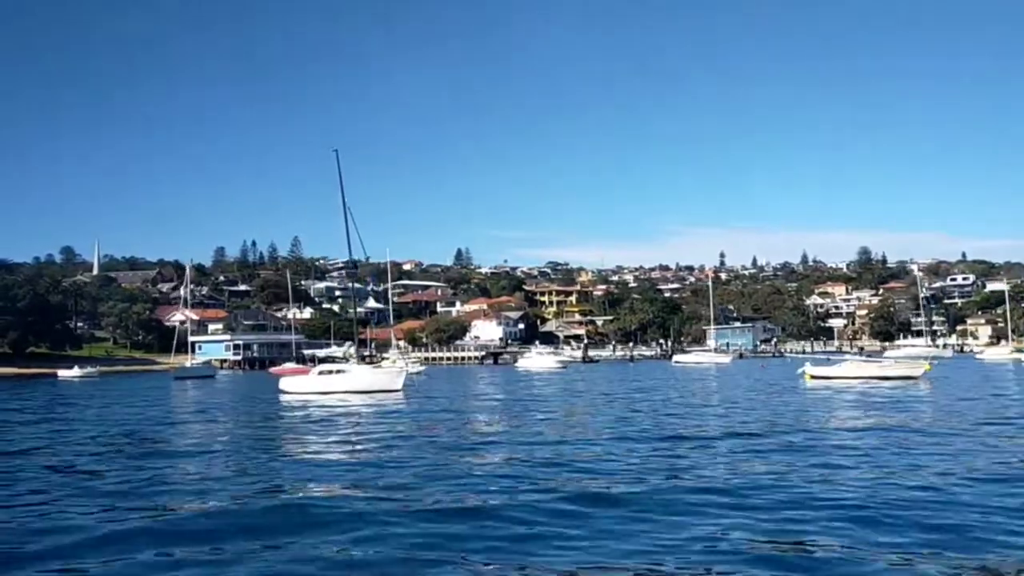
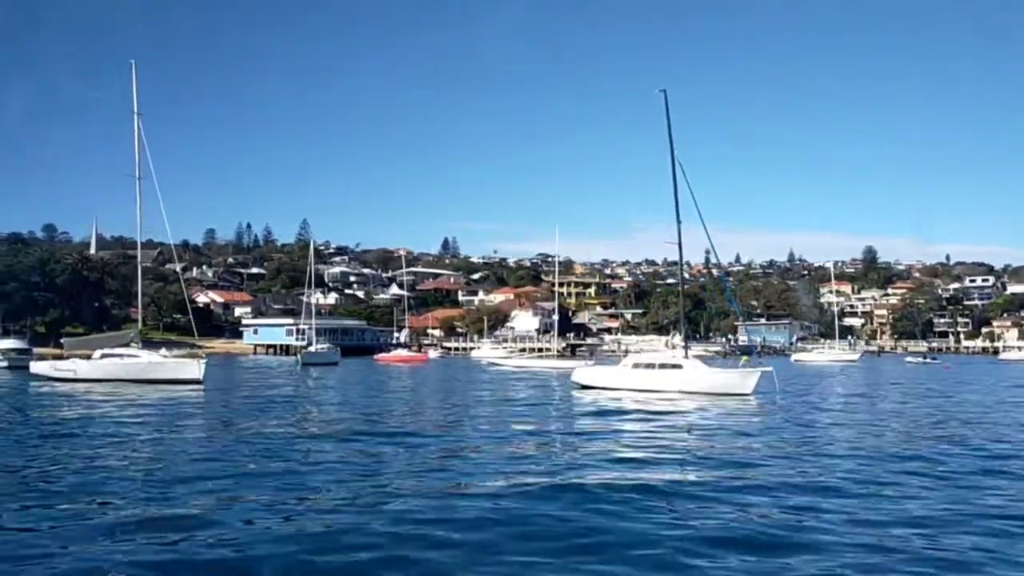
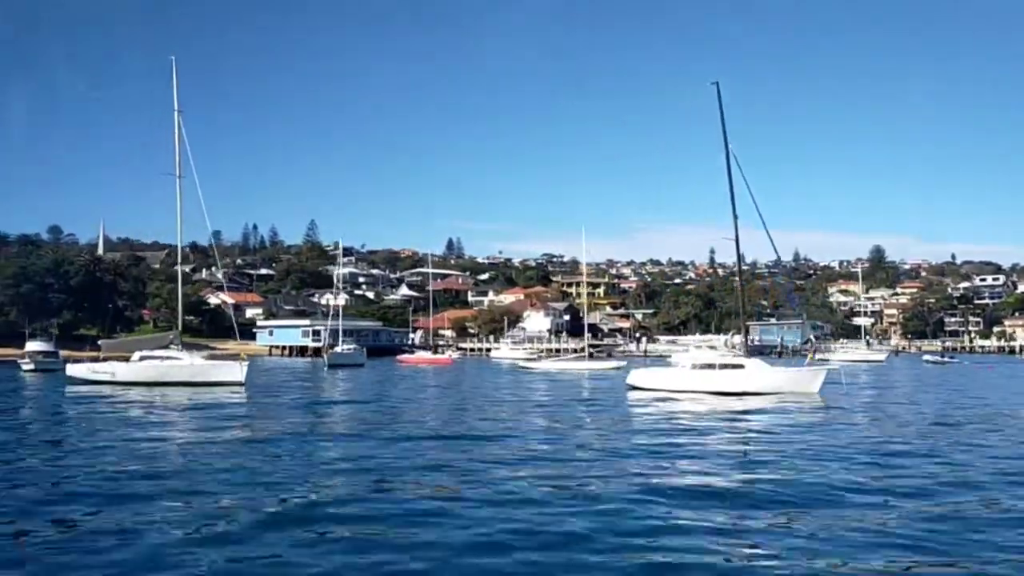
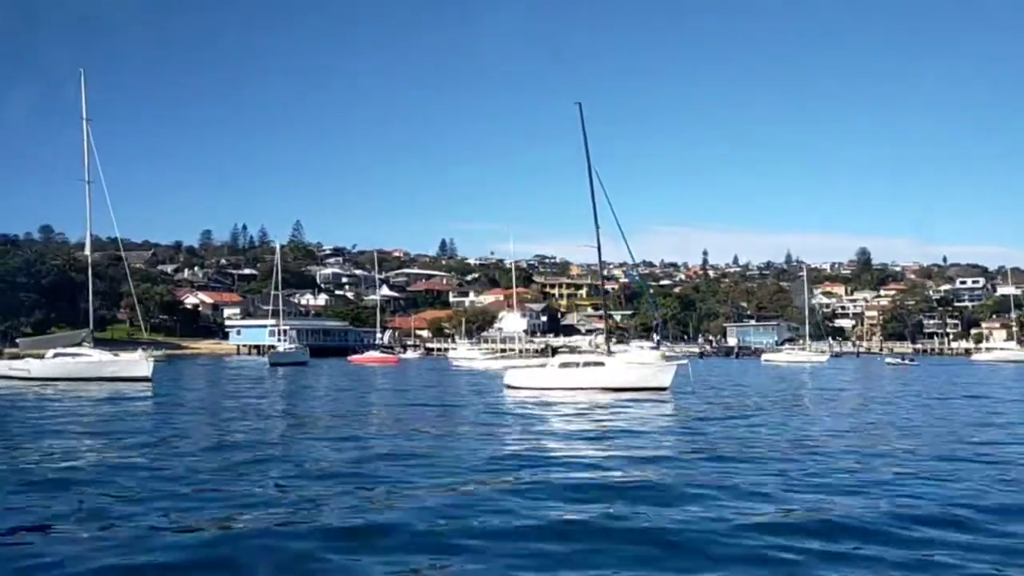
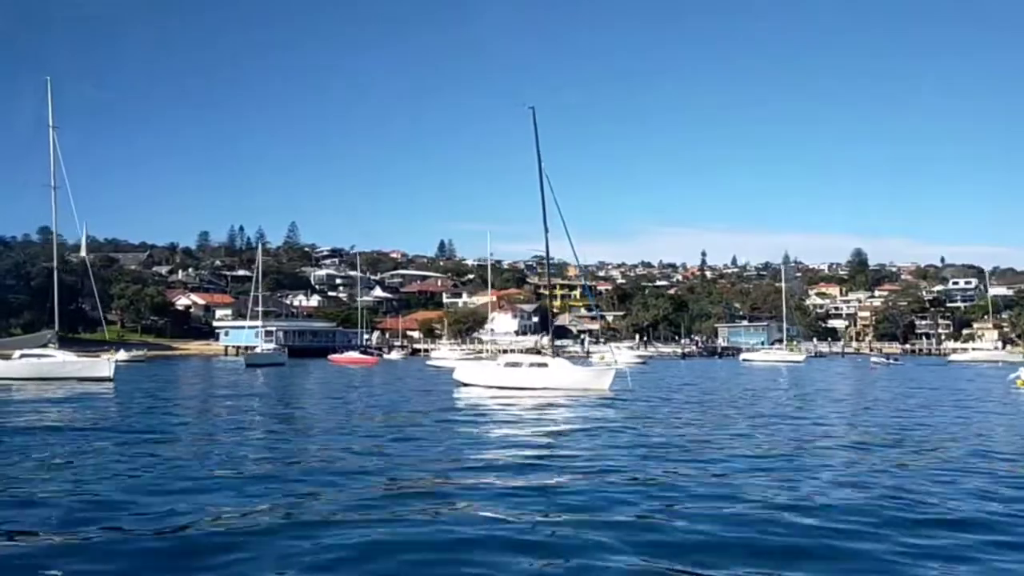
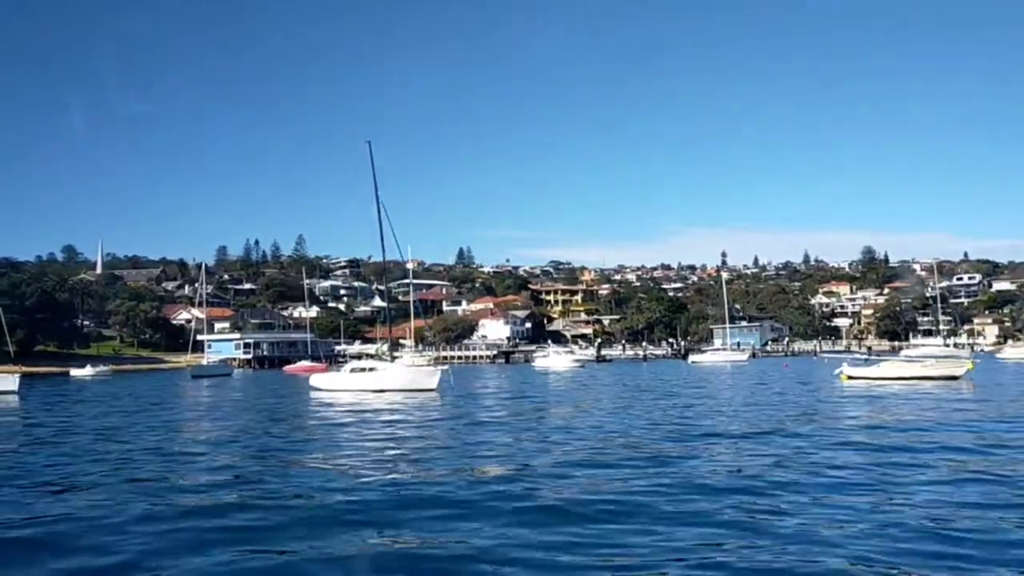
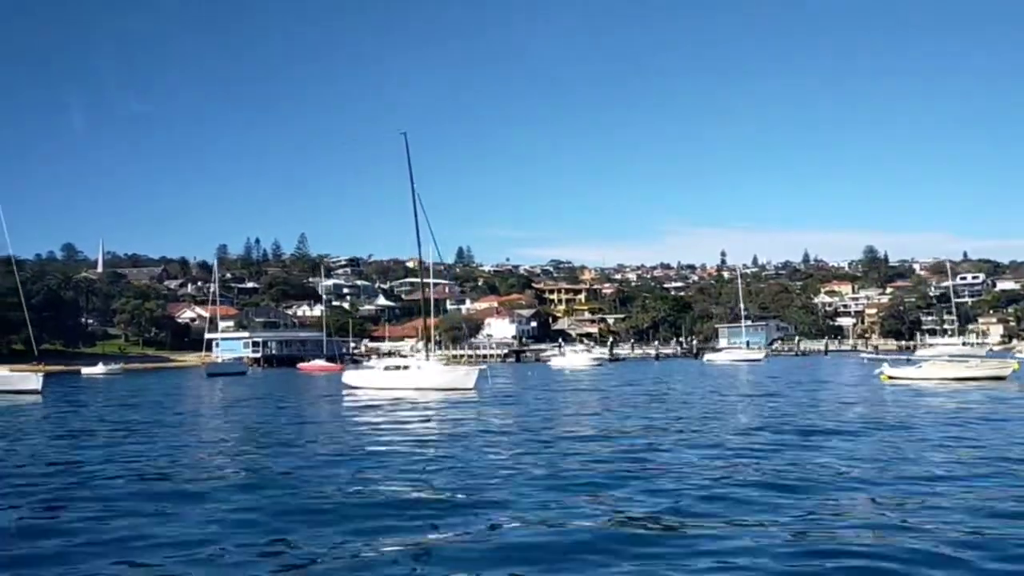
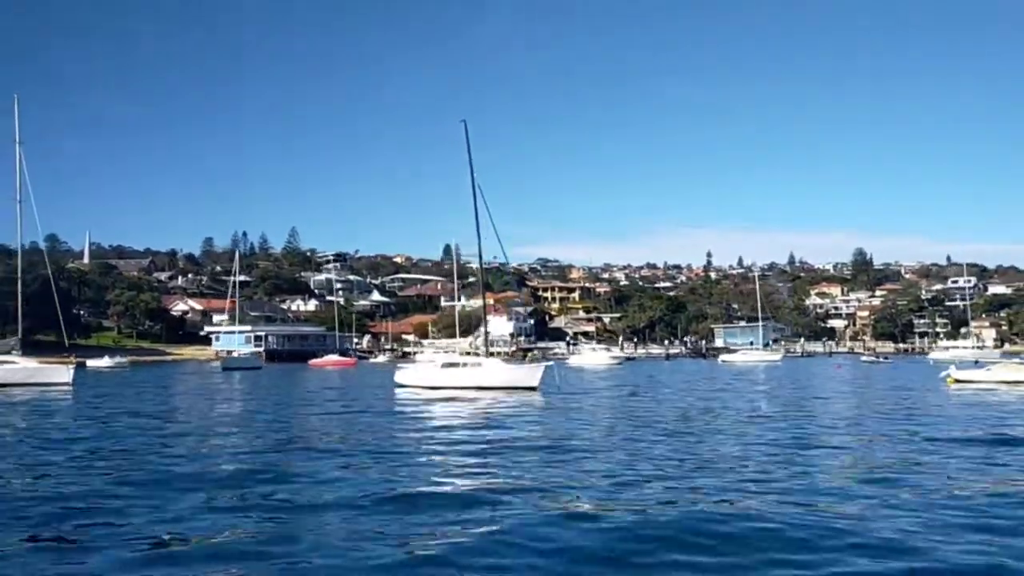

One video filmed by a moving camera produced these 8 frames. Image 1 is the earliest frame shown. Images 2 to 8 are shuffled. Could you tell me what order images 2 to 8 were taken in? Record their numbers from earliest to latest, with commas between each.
6, 7, 8, 5, 4, 2, 3
